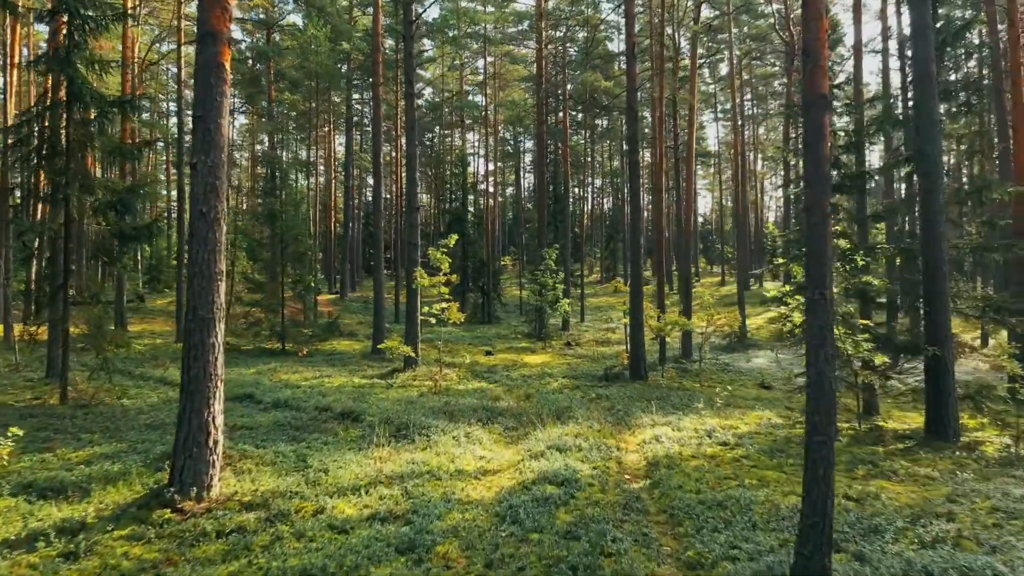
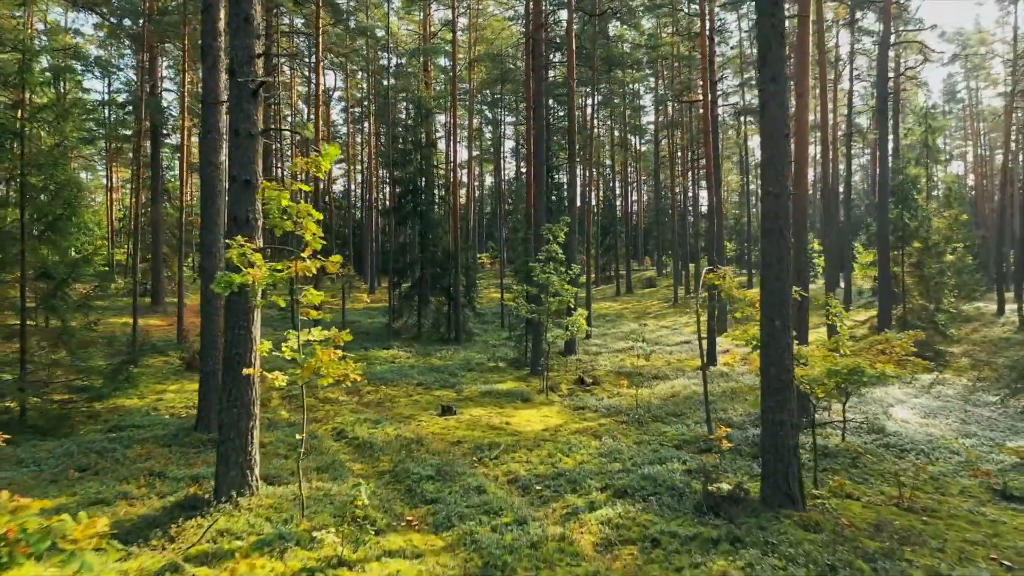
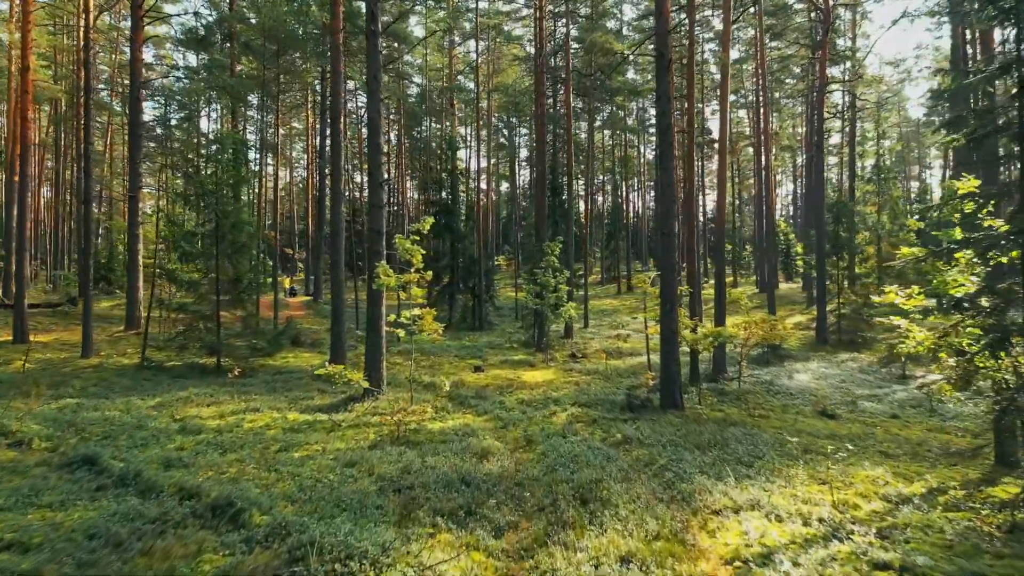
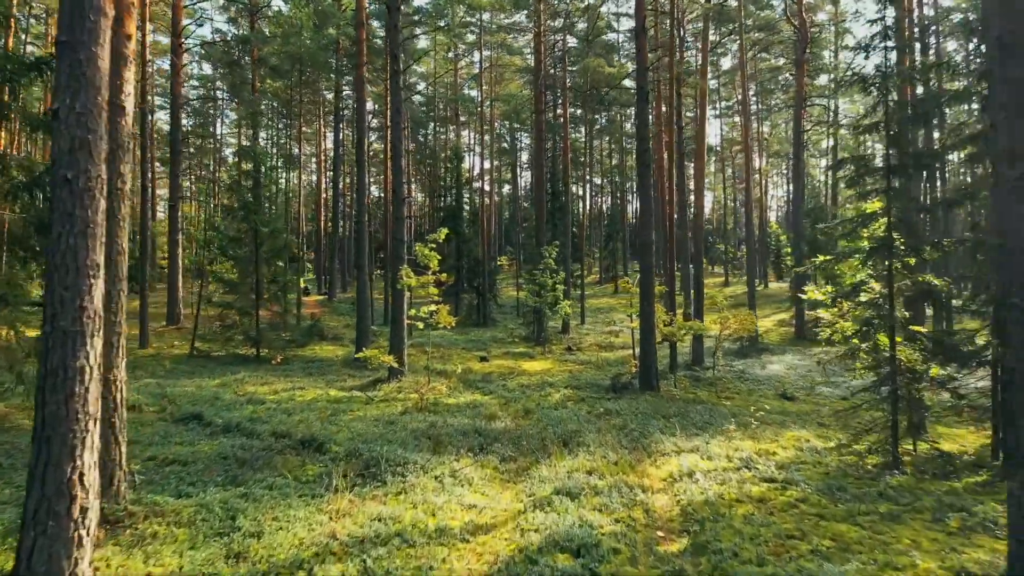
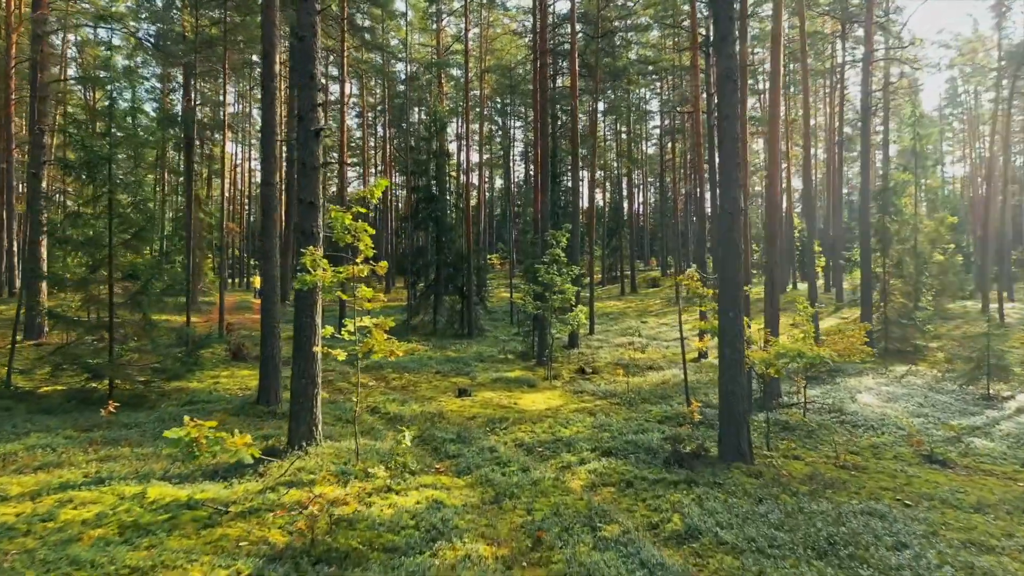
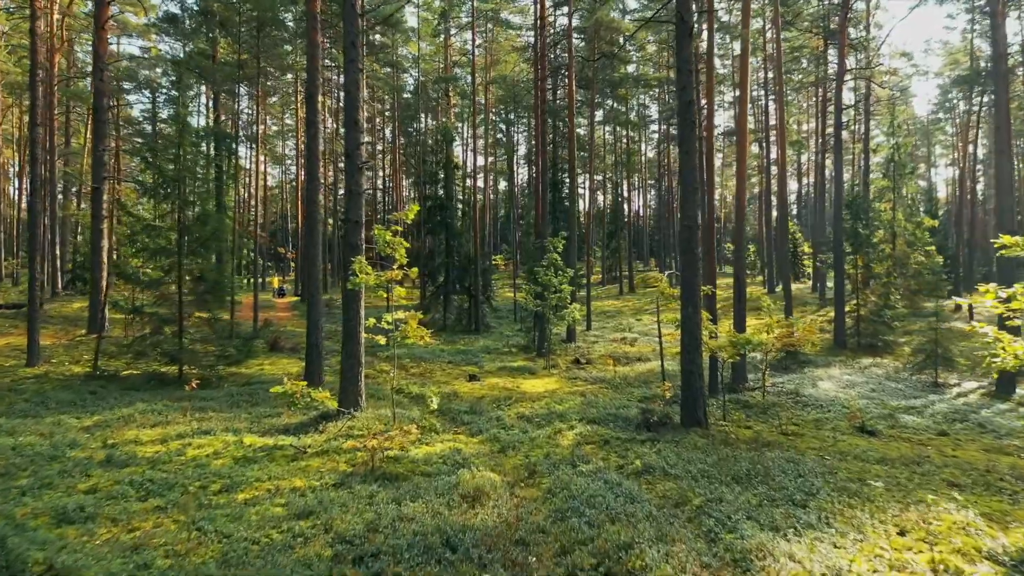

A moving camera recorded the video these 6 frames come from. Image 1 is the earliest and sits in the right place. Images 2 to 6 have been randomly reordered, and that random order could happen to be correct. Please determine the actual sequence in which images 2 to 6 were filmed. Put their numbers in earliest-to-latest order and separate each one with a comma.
4, 3, 6, 5, 2
